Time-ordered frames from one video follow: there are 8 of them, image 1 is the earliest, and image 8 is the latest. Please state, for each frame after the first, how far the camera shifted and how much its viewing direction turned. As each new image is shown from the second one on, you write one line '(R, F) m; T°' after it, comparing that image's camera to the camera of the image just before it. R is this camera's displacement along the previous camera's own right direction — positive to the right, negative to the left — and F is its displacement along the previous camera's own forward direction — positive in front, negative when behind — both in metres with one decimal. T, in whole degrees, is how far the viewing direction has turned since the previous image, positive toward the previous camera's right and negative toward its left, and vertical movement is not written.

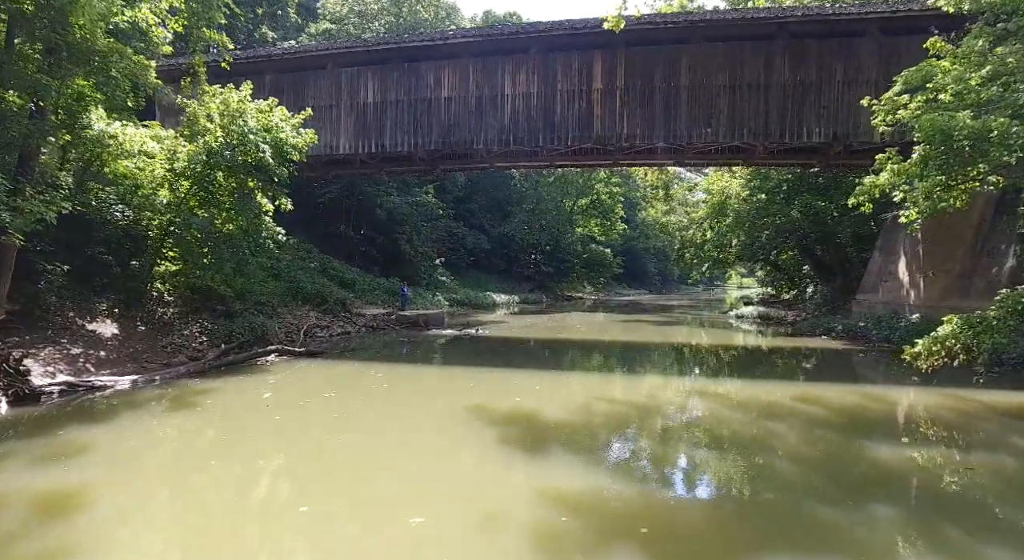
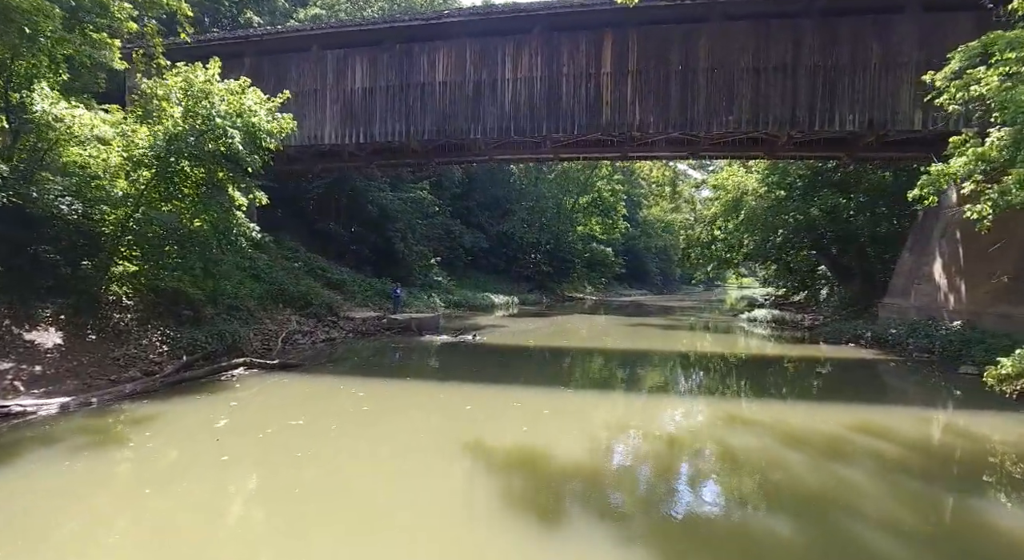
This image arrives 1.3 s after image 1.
(-0.1, +1.4) m; 0°
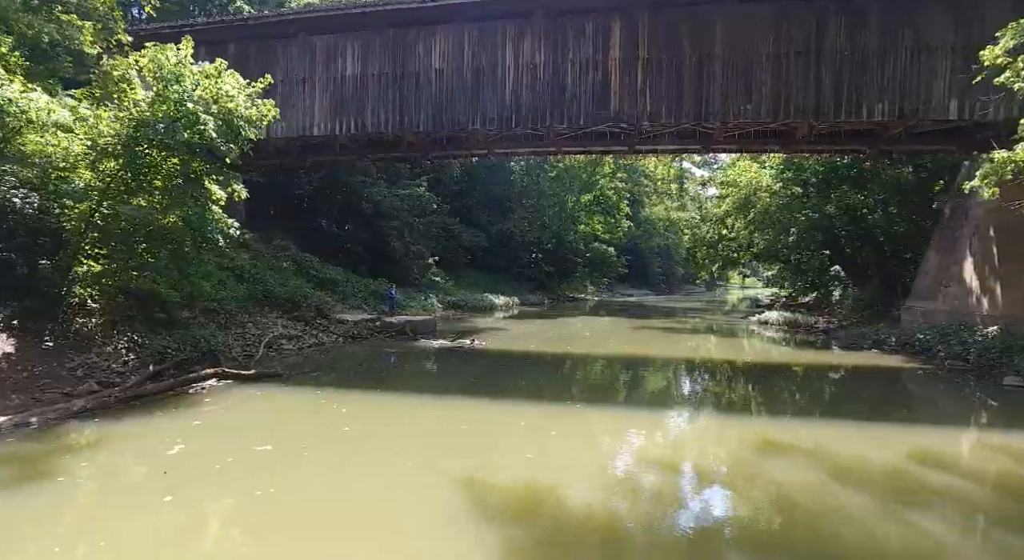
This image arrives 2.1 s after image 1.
(0.0, +1.0) m; 0°
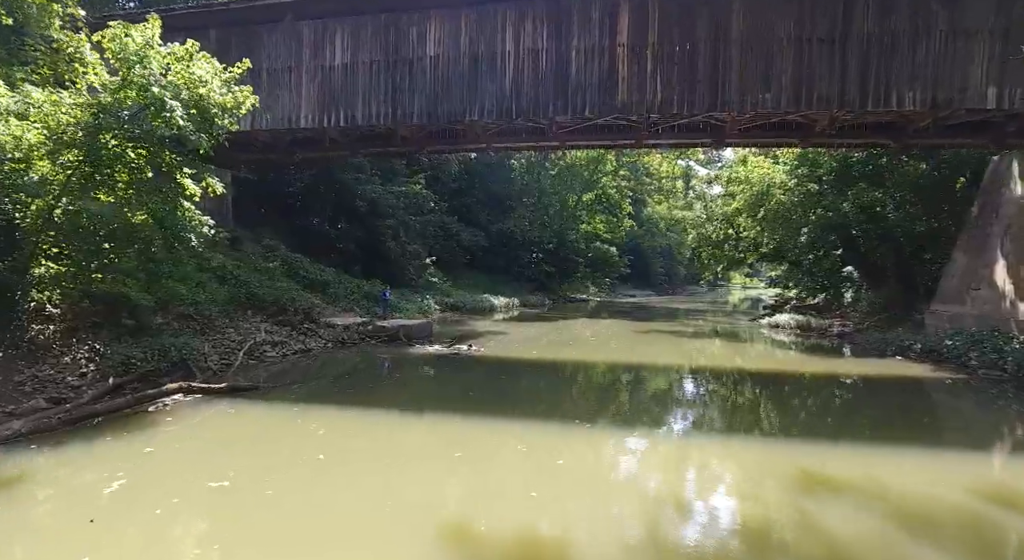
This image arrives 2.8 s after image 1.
(0.0, +0.9) m; 0°
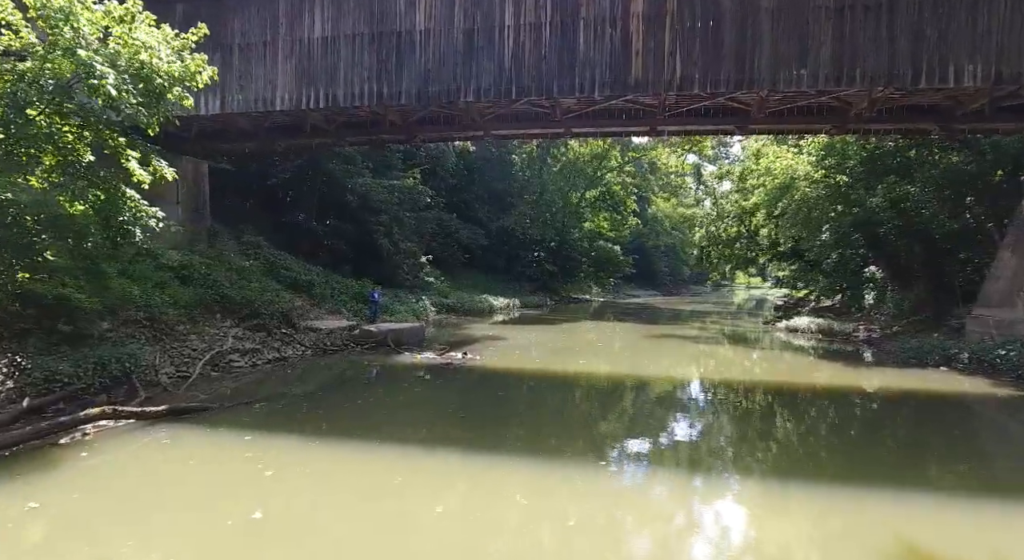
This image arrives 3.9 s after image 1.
(0.0, +1.4) m; 0°
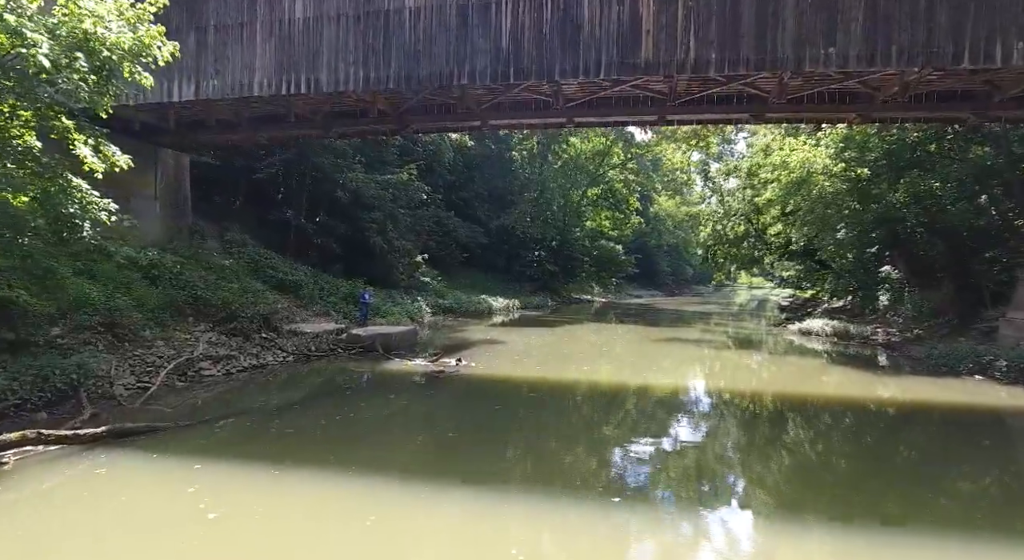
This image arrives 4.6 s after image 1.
(0.0, +1.0) m; 0°
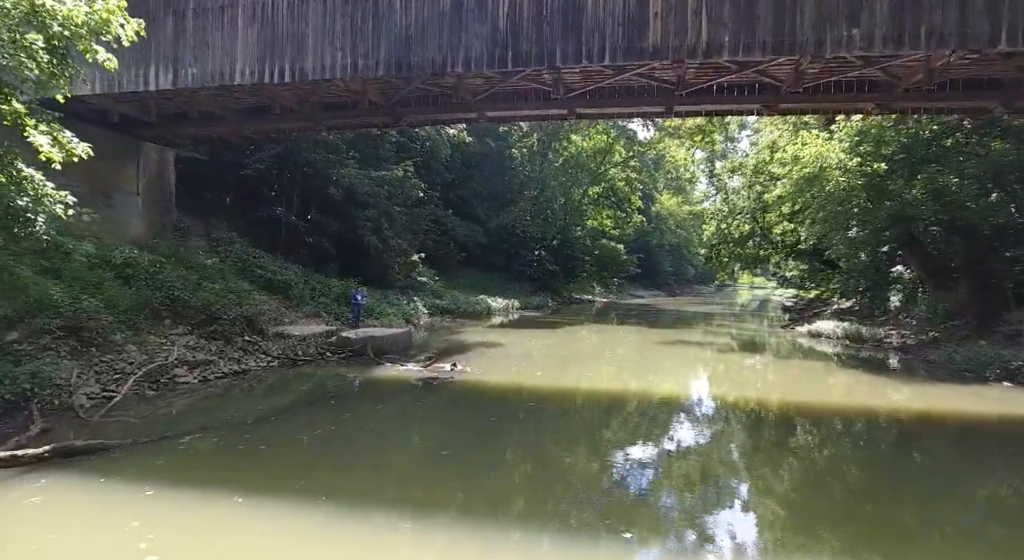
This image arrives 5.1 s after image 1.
(0.0, +0.7) m; 0°
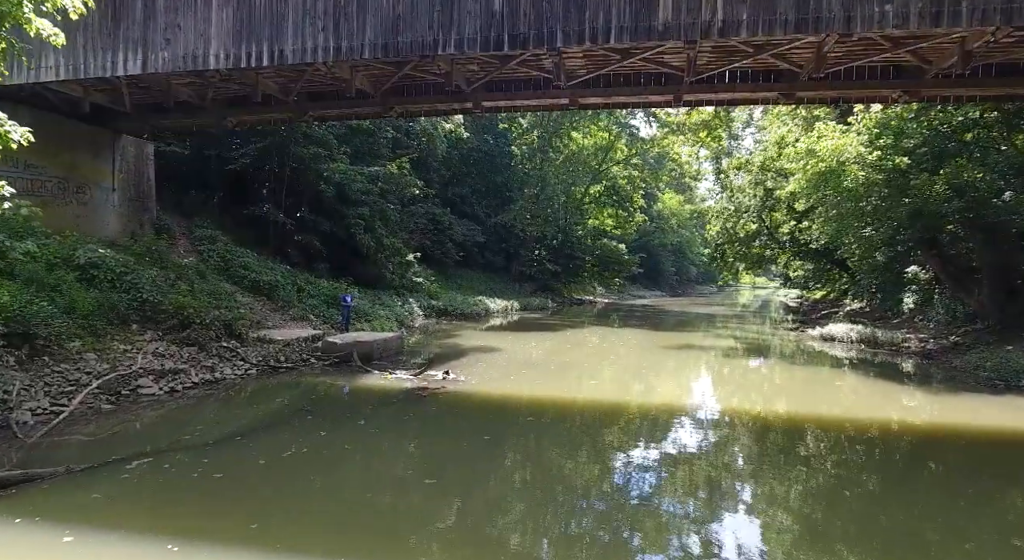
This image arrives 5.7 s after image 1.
(+0.1, +0.8) m; 0°
